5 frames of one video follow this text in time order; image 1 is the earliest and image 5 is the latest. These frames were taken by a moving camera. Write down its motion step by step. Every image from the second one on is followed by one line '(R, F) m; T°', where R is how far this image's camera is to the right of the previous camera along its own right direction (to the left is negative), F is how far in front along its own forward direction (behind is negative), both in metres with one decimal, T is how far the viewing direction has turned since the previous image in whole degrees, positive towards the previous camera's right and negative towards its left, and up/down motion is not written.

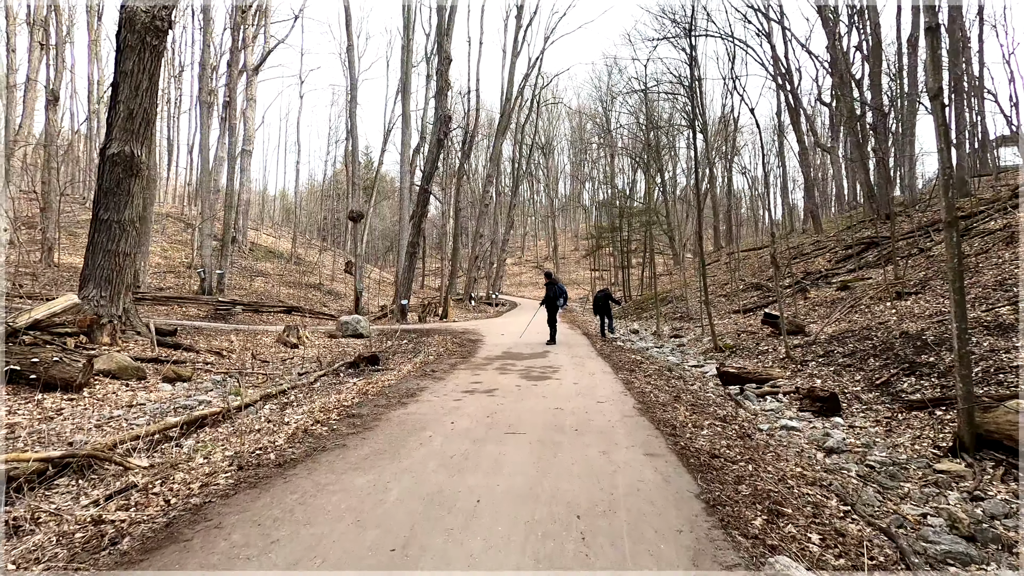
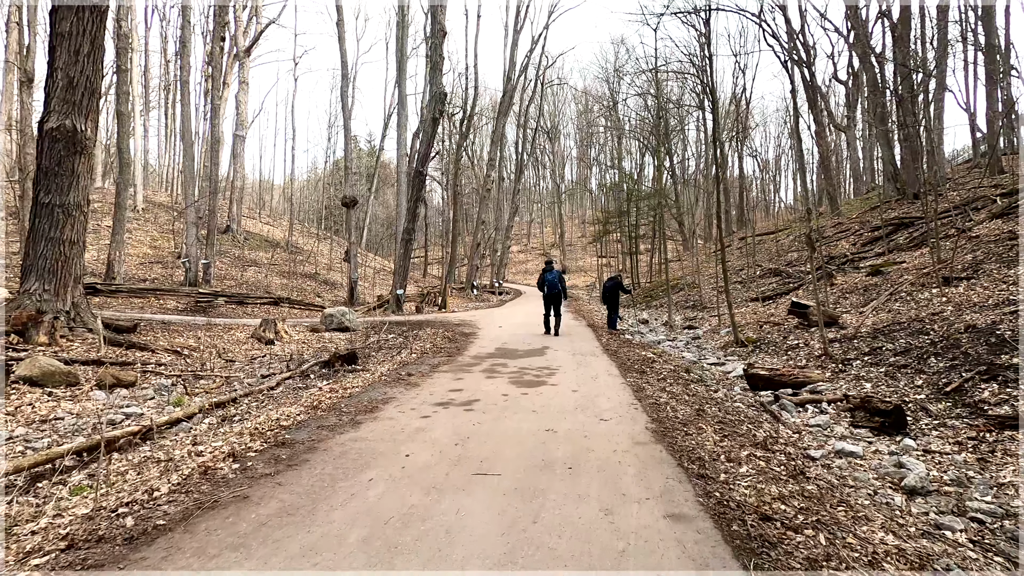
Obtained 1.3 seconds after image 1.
(+0.2, +1.0) m; -1°
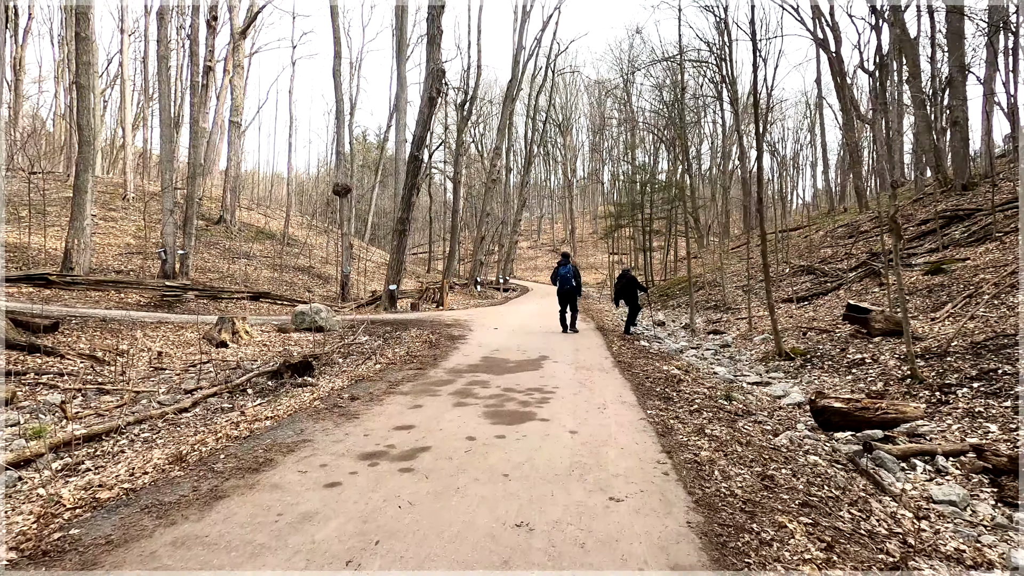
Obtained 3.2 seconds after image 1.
(+0.3, +1.5) m; -1°
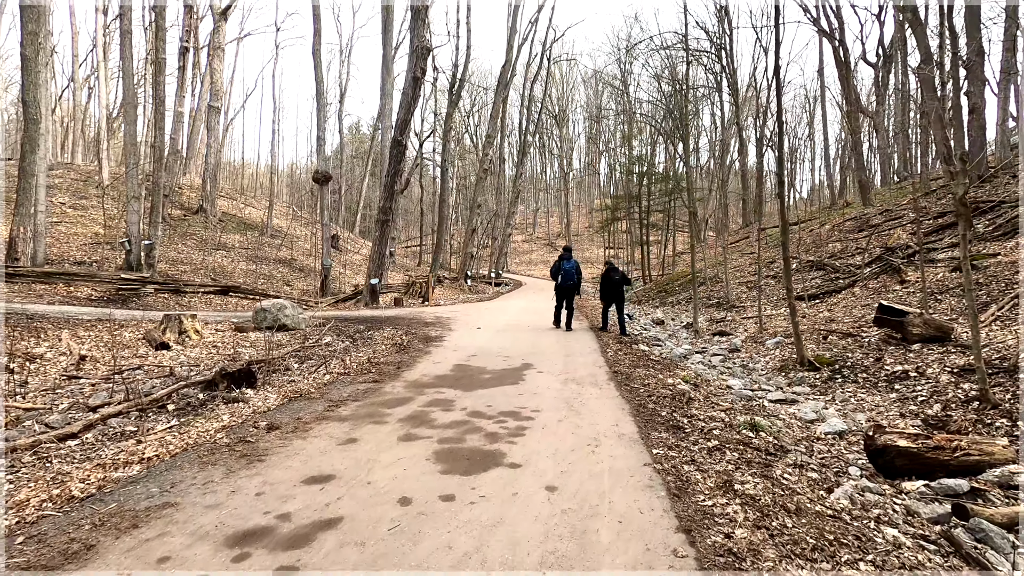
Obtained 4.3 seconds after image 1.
(+0.2, +1.0) m; 0°
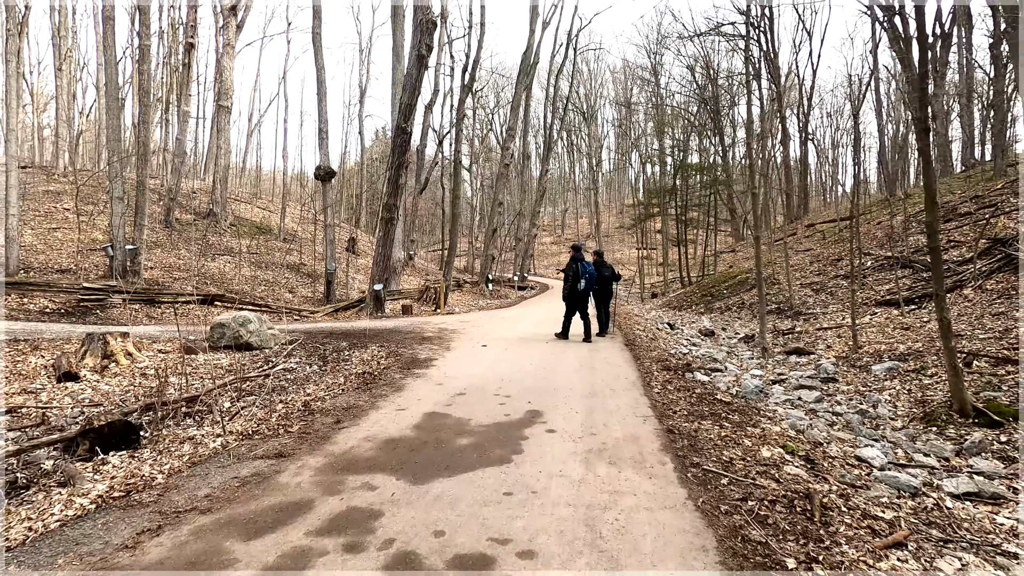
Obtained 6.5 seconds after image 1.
(+0.2, +1.9) m; -3°
